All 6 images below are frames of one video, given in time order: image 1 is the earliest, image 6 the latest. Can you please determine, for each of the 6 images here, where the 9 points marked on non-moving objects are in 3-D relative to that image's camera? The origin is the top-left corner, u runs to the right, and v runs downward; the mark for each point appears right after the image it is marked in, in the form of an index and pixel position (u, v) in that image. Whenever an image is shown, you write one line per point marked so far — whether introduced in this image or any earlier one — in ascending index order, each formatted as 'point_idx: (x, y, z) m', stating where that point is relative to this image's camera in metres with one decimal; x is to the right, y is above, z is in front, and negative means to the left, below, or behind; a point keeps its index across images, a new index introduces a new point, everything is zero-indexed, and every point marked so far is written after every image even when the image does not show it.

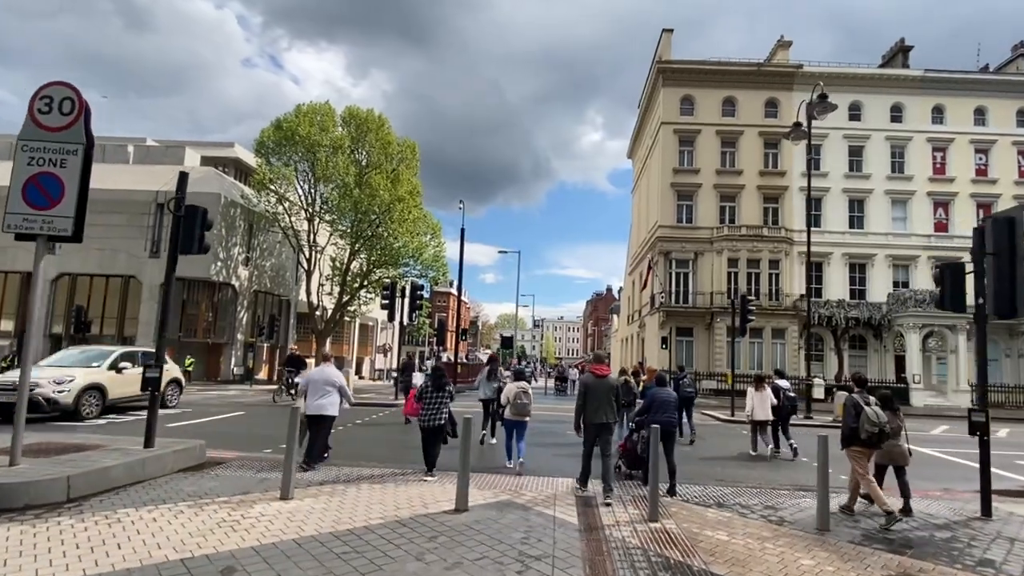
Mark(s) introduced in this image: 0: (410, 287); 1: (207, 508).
0: (-3.8, +0.1, +19.4) m
1: (-3.8, -2.7, +6.6) m
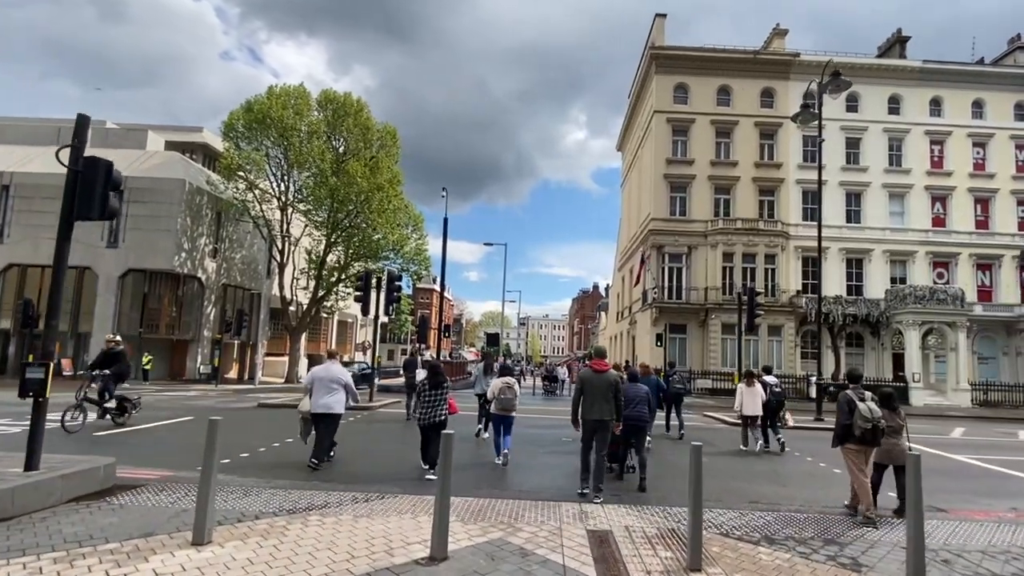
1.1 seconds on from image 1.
0: (-4.2, +0.4, +17.5) m
1: (-3.8, -2.4, +4.7) m
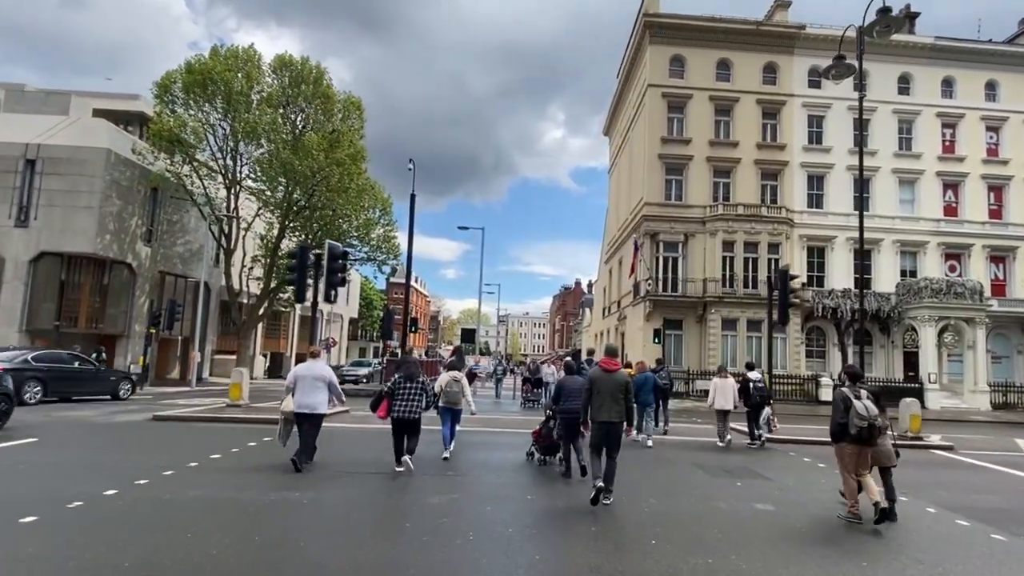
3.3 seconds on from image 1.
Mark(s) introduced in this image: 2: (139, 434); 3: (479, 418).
0: (-4.8, +1.0, +13.7) m
1: (-4.0, -1.9, +0.9) m
2: (-7.9, -3.1, +11.2) m
3: (-0.9, -3.9, +15.7) m
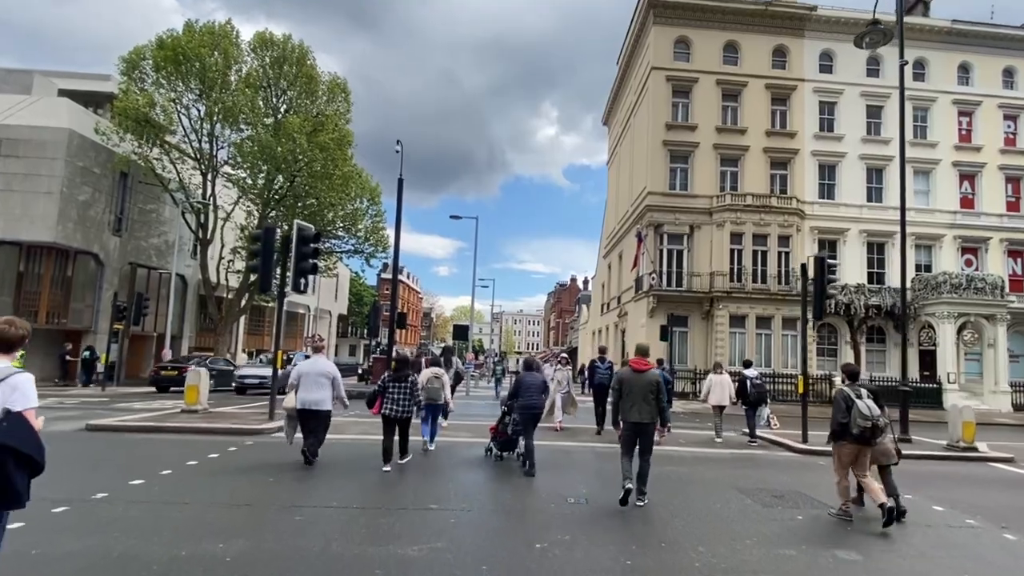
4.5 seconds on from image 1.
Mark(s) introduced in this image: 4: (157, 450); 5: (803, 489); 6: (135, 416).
0: (-4.8, +1.2, +11.8) m
1: (-3.8, -1.7, -1.0) m
2: (-7.9, -2.8, +9.3) m
3: (-1.0, -3.6, +13.9) m
4: (-6.1, -2.8, +9.1) m
5: (+4.7, -3.3, +8.6) m
6: (-9.4, -3.2, +13.3) m
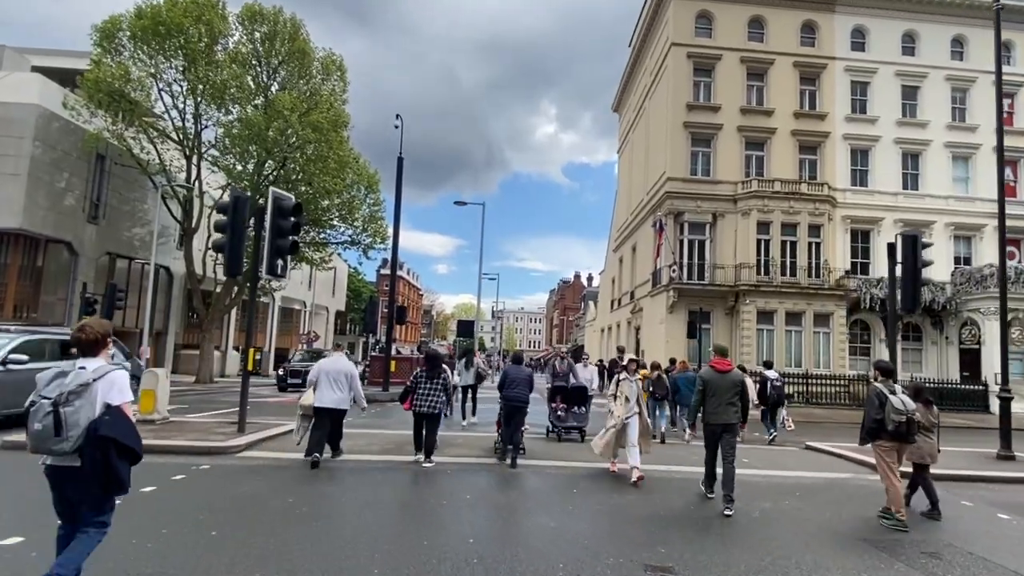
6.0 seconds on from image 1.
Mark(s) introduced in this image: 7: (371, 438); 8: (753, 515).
0: (-4.4, +1.5, +9.6) m
1: (-3.4, -1.4, -3.1) m
2: (-7.5, -2.5, +7.1) m
3: (-0.5, -3.3, +11.7) m
4: (-5.6, -2.5, +7.0) m
5: (+5.2, -3.0, +6.5) m
6: (-9.0, -2.9, +11.1) m
7: (-3.0, -3.2, +11.2) m
8: (+3.0, -2.9, +6.7) m
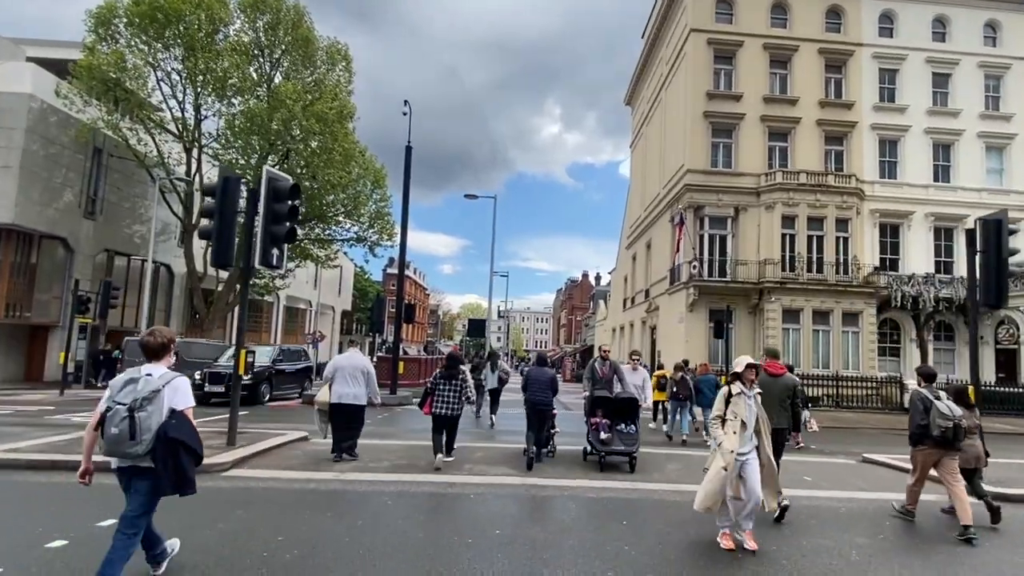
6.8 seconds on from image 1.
0: (-3.9, +1.6, +8.5) m
1: (-3.1, -1.3, -4.3) m
2: (-7.1, -2.4, +6.0) m
3: (-0.1, -3.2, +10.6) m
4: (-5.2, -2.4, +5.9) m
5: (+5.6, -2.9, +5.2) m
6: (-8.5, -2.8, +10.1) m
7: (-2.5, -3.0, +10.0) m
8: (+3.4, -2.7, +5.5) m
